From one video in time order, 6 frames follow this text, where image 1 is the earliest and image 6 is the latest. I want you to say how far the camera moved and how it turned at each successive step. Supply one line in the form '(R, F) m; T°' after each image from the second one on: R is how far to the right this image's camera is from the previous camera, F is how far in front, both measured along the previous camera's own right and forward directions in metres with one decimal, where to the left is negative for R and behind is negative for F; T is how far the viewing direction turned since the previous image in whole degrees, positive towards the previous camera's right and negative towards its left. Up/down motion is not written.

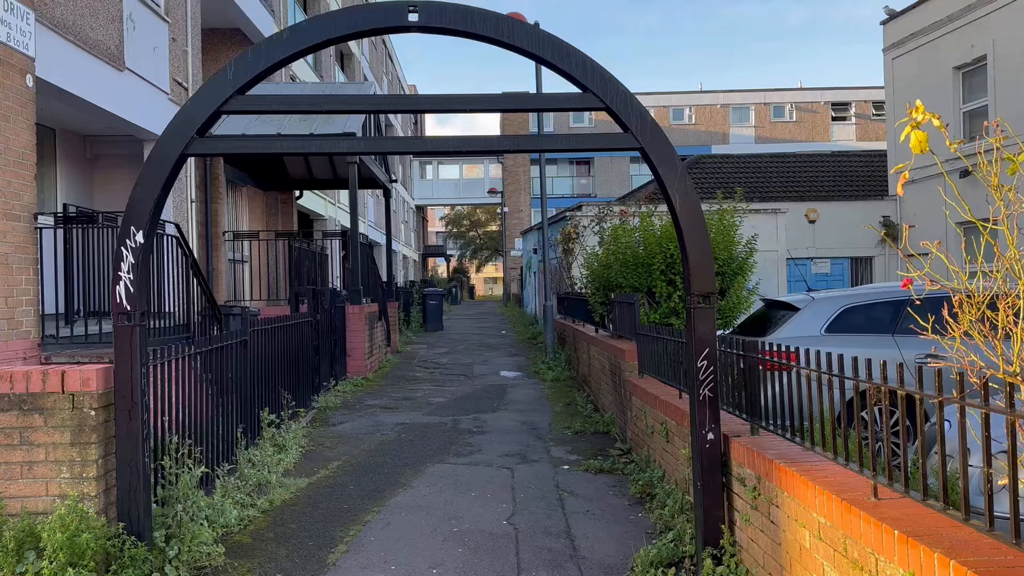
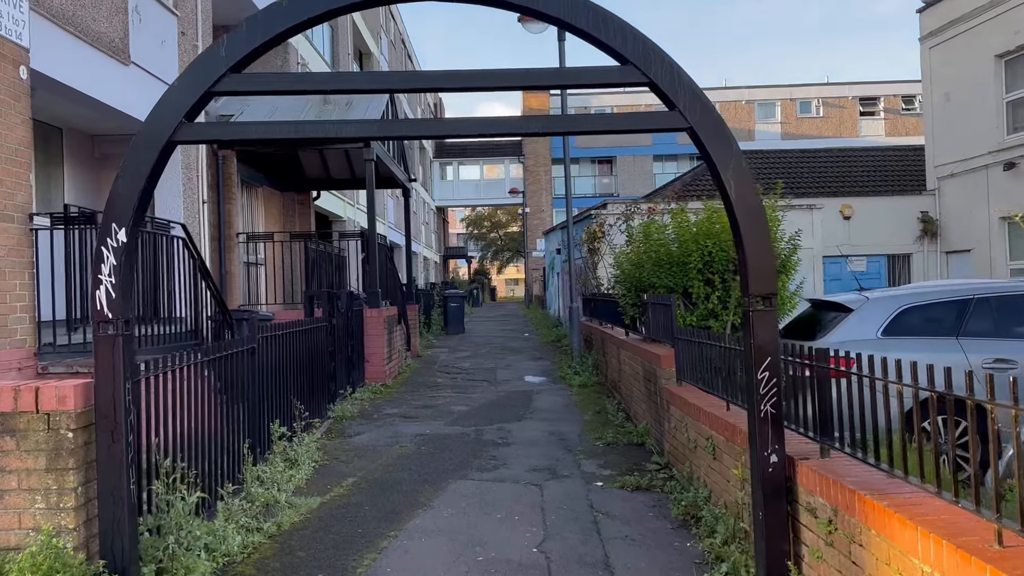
(0.0, +0.5) m; -2°
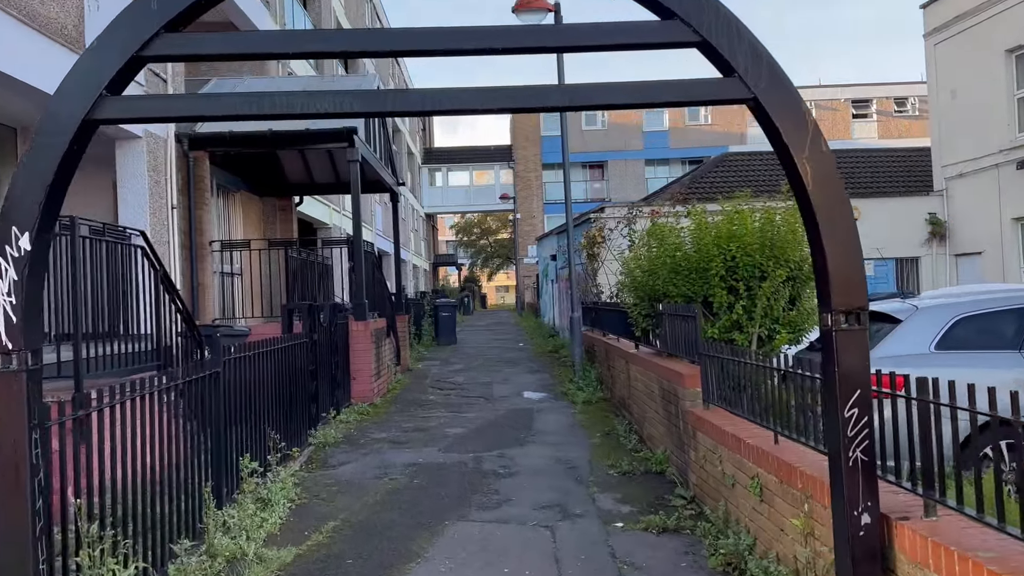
(-0.1, +0.8) m; +1°
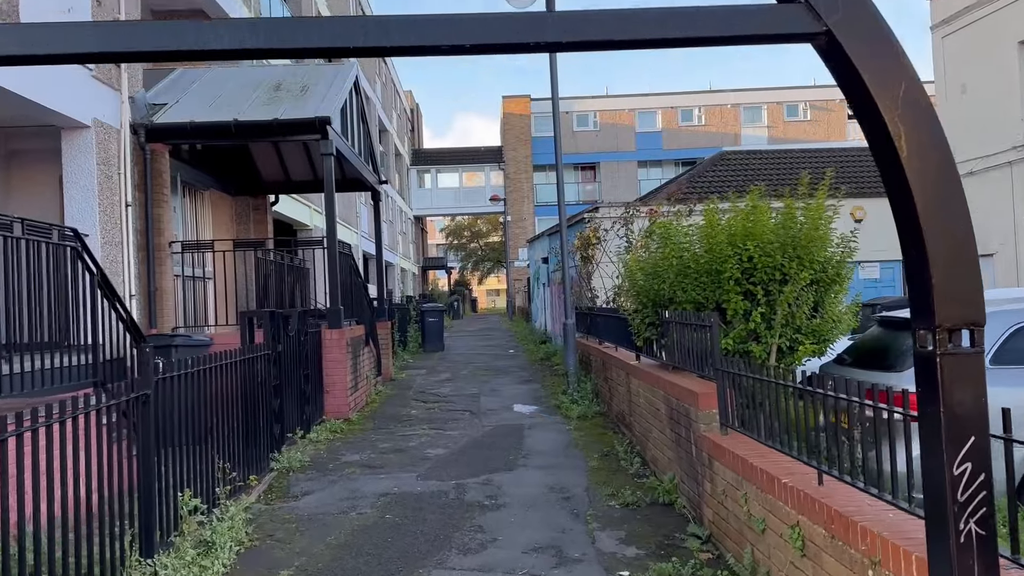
(0.0, +0.8) m; +1°
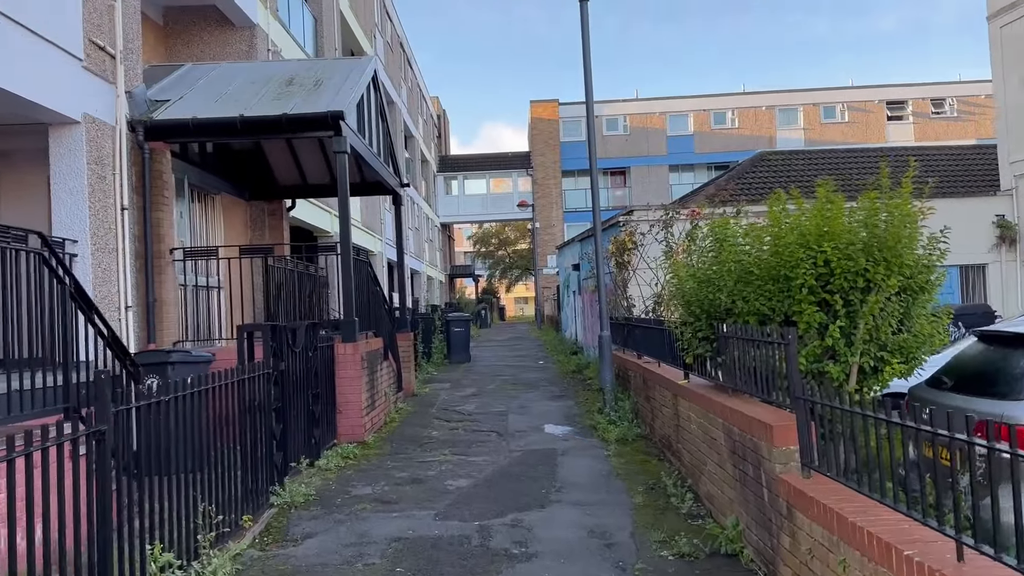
(0.0, +0.9) m; -2°
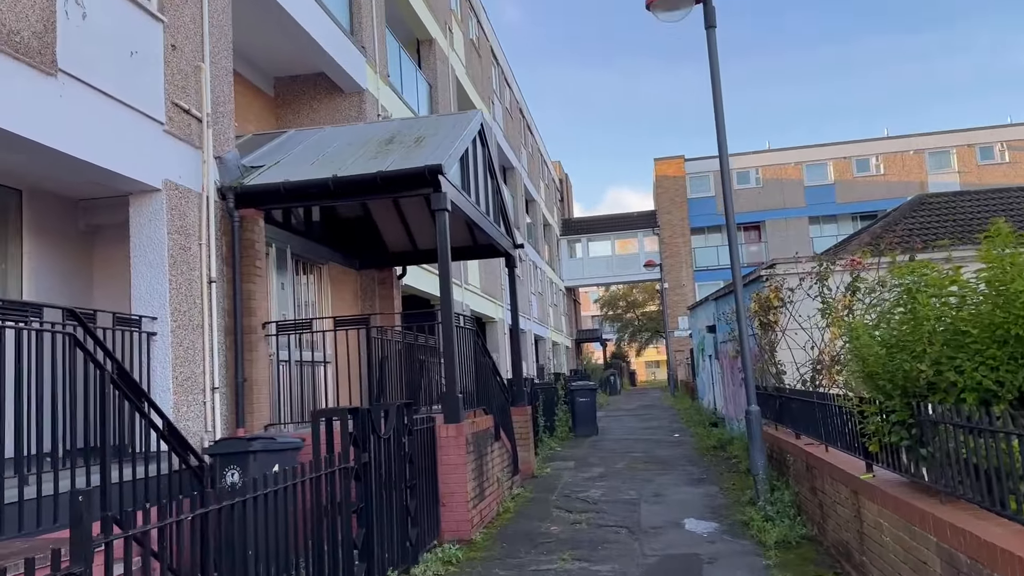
(0.0, +1.2) m; -9°
